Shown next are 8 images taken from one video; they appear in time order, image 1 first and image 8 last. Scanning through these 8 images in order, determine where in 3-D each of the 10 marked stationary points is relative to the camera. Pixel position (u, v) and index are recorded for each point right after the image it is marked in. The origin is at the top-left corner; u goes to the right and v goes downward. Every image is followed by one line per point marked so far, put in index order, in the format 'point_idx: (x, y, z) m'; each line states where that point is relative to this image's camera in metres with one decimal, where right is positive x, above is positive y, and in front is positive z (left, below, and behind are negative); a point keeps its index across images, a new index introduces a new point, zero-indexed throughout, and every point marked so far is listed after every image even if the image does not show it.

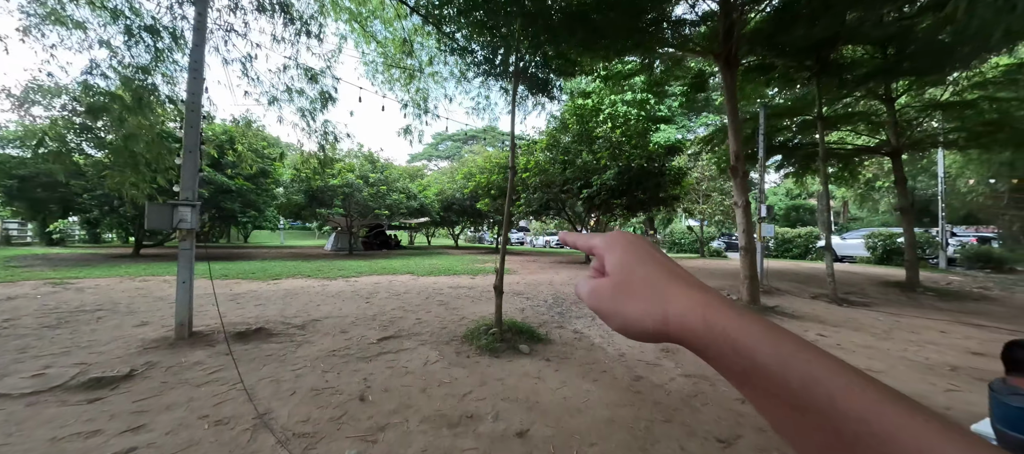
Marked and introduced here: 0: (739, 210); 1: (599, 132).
0: (+4.6, +0.4, +7.1) m
1: (+3.0, +3.3, +12.4) m
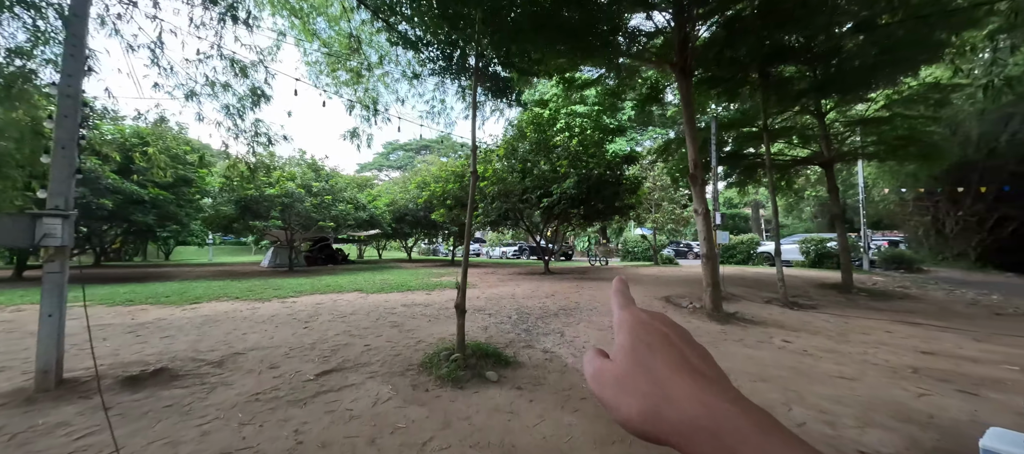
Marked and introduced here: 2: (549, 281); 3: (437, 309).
0: (+3.8, +0.2, +7.2) m
1: (+1.5, +3.0, +12.3) m
2: (+1.1, -1.6, +10.9) m
3: (-1.7, -1.9, +8.0) m
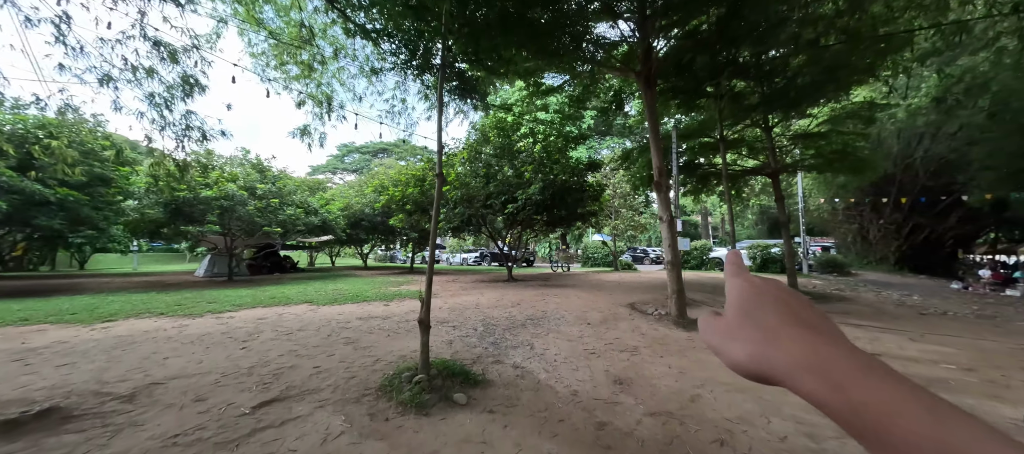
0: (+3.1, +0.1, +7.3) m
1: (+0.3, +2.7, +12.1) m
2: (+0.1, -1.8, +10.7) m
3: (-2.4, -2.0, +7.4) m
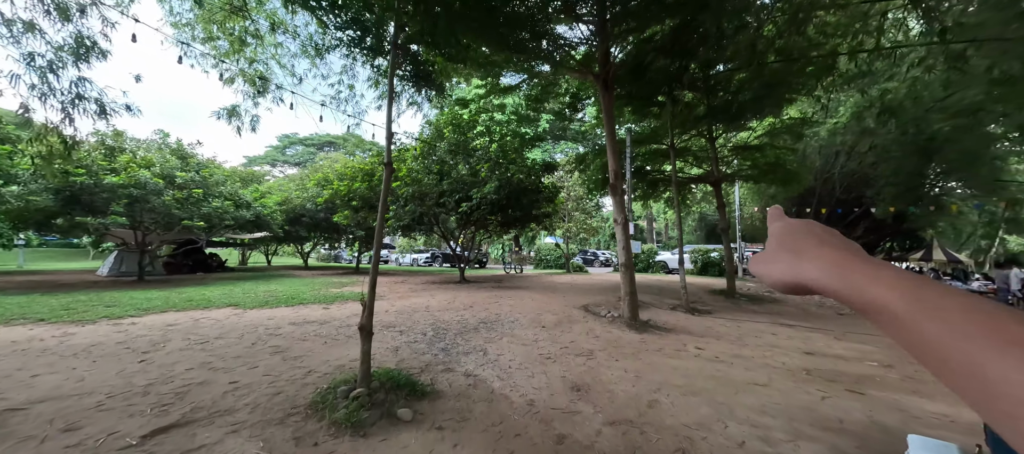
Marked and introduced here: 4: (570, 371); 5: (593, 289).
0: (+2.2, 0.0, +7.3) m
1: (-1.2, +2.7, +11.8) m
2: (-1.3, -1.8, +10.3) m
3: (-3.4, -1.9, +6.7) m
4: (+0.7, -1.7, +4.3) m
5: (+2.6, -2.0, +11.3) m
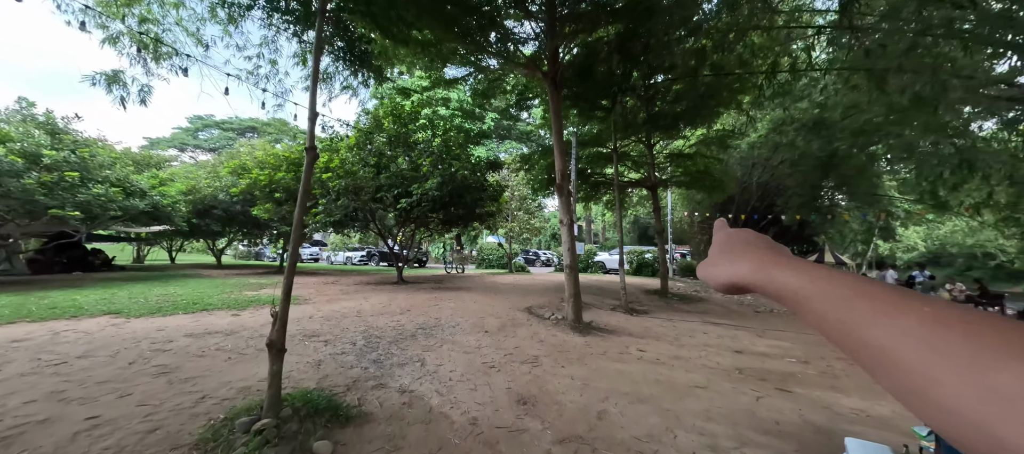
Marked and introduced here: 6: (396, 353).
0: (+1.1, 0.0, +7.3) m
1: (-3.0, +2.8, +11.1) m
2: (-2.9, -1.8, +9.6) m
3: (-4.4, -1.8, +5.8) m
4: (0.0, -1.7, +4.0) m
5: (+0.8, -2.0, +11.2) m
6: (-1.6, -1.8, +4.8) m
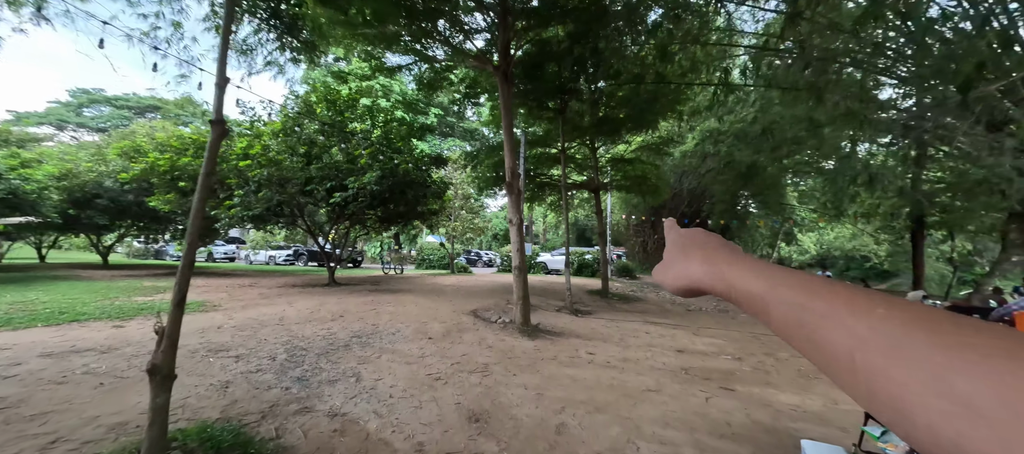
0: (0.0, 0.0, +7.0) m
1: (-4.5, +2.9, +10.2) m
2: (-4.3, -1.7, +8.7) m
3: (-5.1, -1.7, +4.7) m
4: (-0.5, -1.7, +3.6) m
5: (-1.0, -2.0, +10.9) m
6: (-2.2, -1.7, +4.2) m
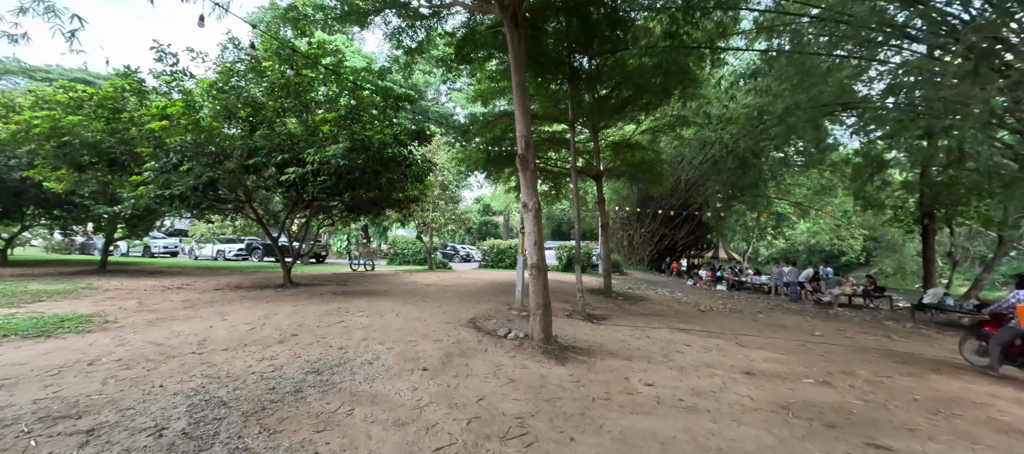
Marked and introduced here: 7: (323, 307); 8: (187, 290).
0: (+0.3, +0.2, +5.4) m
1: (-4.5, +3.2, +8.2) m
2: (-4.3, -1.4, +6.8) m
3: (-4.7, -1.5, +2.7) m
4: (0.0, -1.6, +2.0) m
5: (-1.1, -1.7, +9.2) m
6: (-1.8, -1.5, +2.5) m
7: (-3.2, -1.4, +6.1) m
8: (-6.7, -1.4, +7.4) m
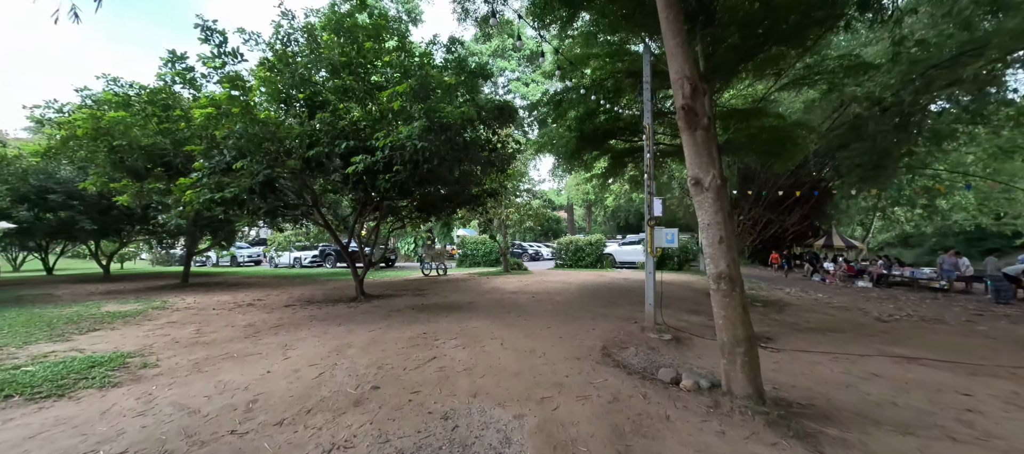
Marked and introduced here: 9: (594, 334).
0: (+1.9, +0.3, +3.5) m
1: (-2.5, +3.1, +6.9) m
2: (-2.3, -1.5, +5.5) m
3: (-3.4, -1.7, +1.6) m
4: (+1.2, -1.5, +0.2) m
5: (+1.2, -1.6, +7.5) m
6: (-0.5, -1.6, +0.9) m
7: (-1.4, -1.5, +4.7) m
8: (-4.7, -1.6, +6.5) m
9: (+1.2, -1.5, +5.0) m
